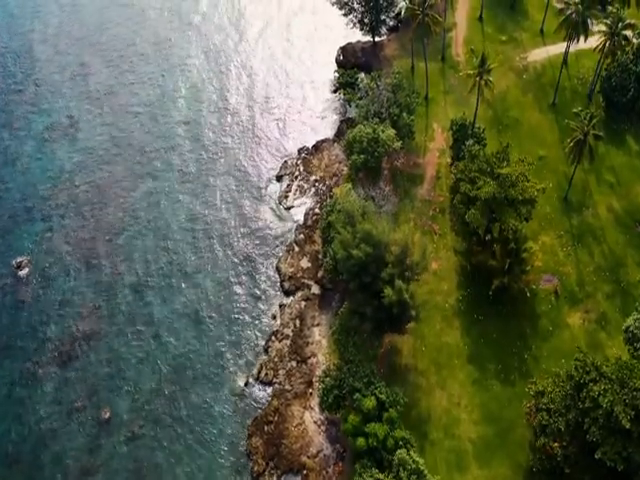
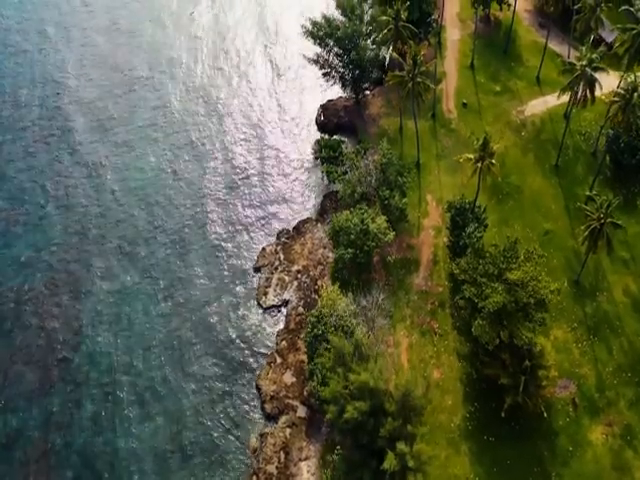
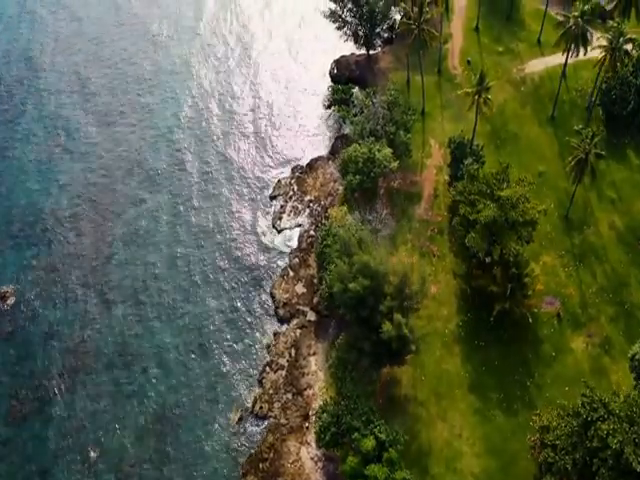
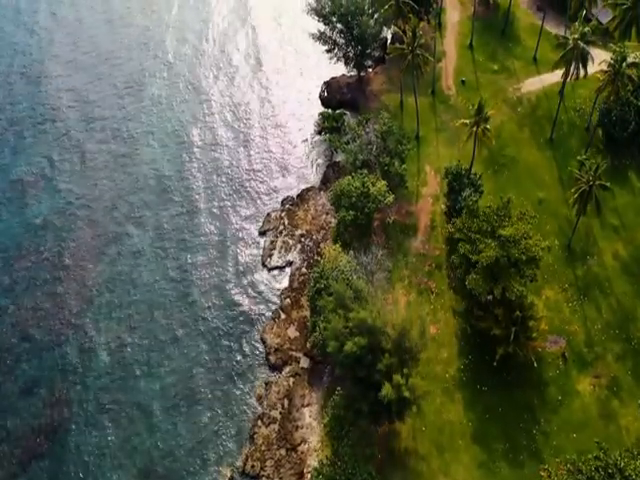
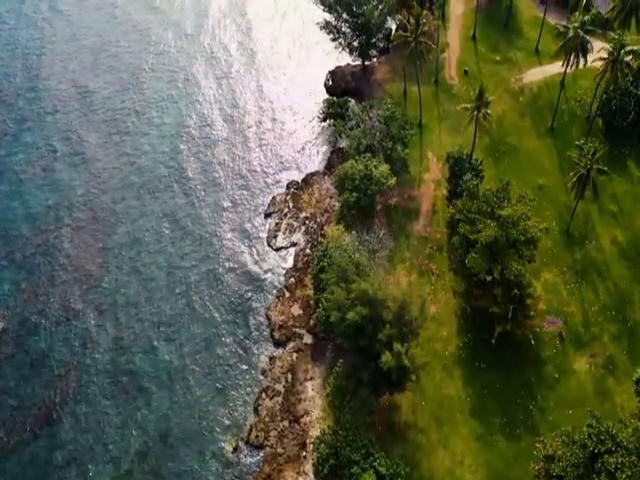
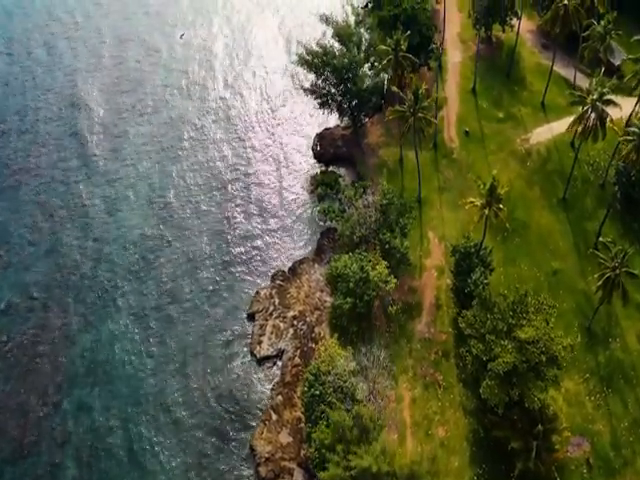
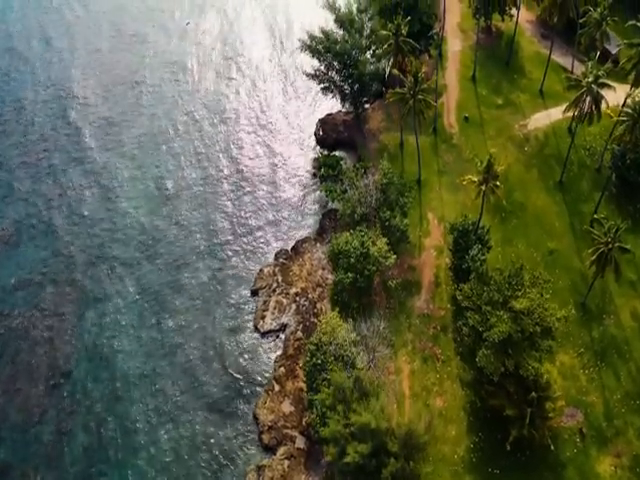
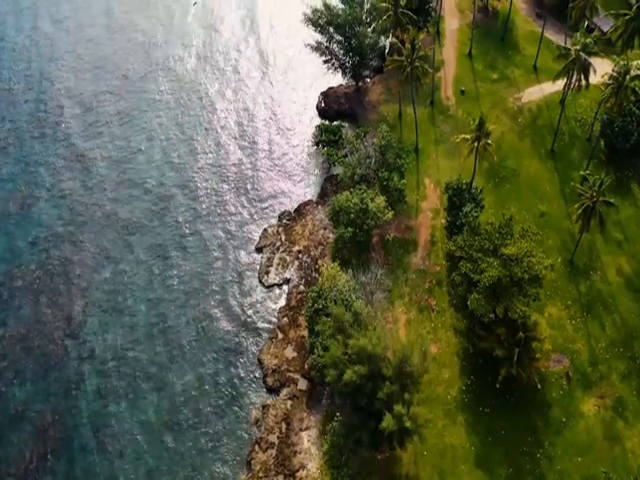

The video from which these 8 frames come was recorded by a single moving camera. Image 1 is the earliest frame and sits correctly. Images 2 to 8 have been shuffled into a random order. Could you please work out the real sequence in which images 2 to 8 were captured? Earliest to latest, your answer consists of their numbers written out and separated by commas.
3, 5, 4, 8, 2, 7, 6
